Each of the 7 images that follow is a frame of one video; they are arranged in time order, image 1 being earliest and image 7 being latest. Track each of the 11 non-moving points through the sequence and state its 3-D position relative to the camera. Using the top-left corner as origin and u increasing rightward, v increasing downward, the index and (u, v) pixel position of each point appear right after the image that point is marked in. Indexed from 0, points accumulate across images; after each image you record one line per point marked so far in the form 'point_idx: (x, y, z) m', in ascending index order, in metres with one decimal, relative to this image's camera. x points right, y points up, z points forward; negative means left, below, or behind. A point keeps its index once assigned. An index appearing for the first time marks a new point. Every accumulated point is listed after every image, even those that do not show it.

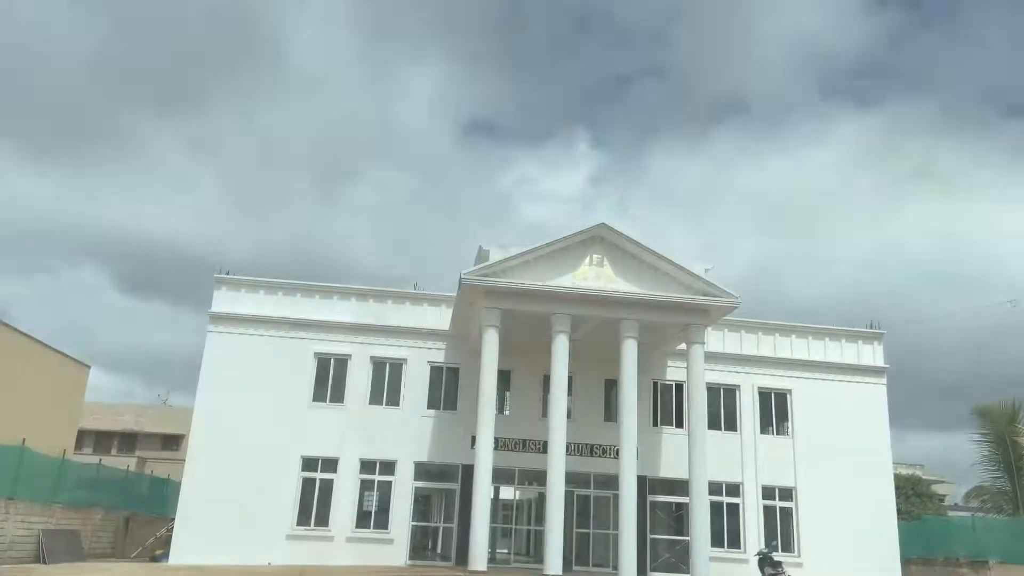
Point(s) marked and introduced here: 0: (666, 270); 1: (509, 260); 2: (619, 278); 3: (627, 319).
0: (+3.9, +0.5, +19.7) m
1: (-0.1, +0.7, +19.2) m
2: (+2.7, +0.3, +19.7) m
3: (+2.9, -0.8, +19.6) m
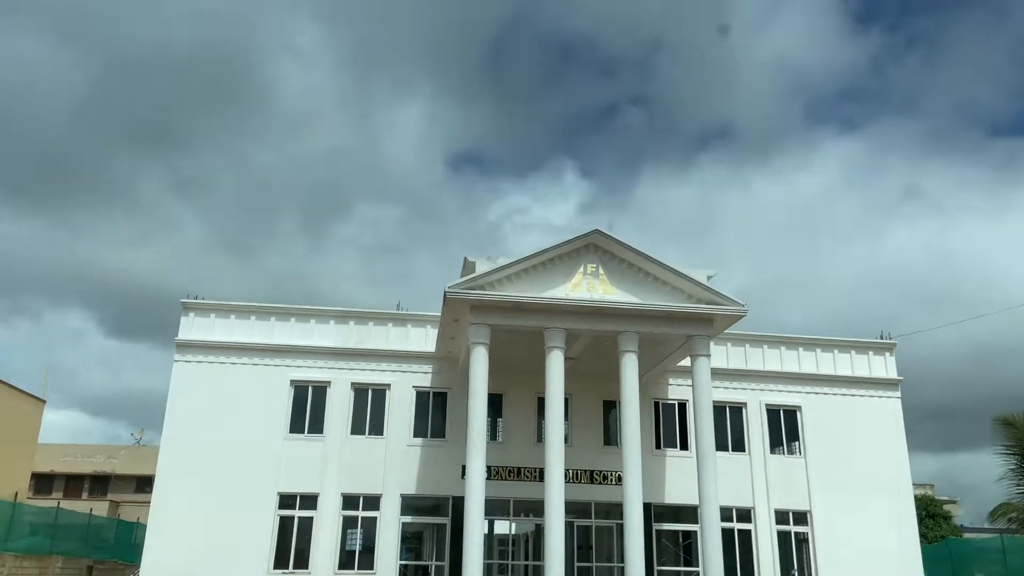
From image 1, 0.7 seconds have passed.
0: (+3.7, +0.2, +18.4) m
1: (-0.4, +0.4, +17.8) m
2: (+2.5, 0.0, +18.4) m
3: (+2.7, -1.0, +18.2) m
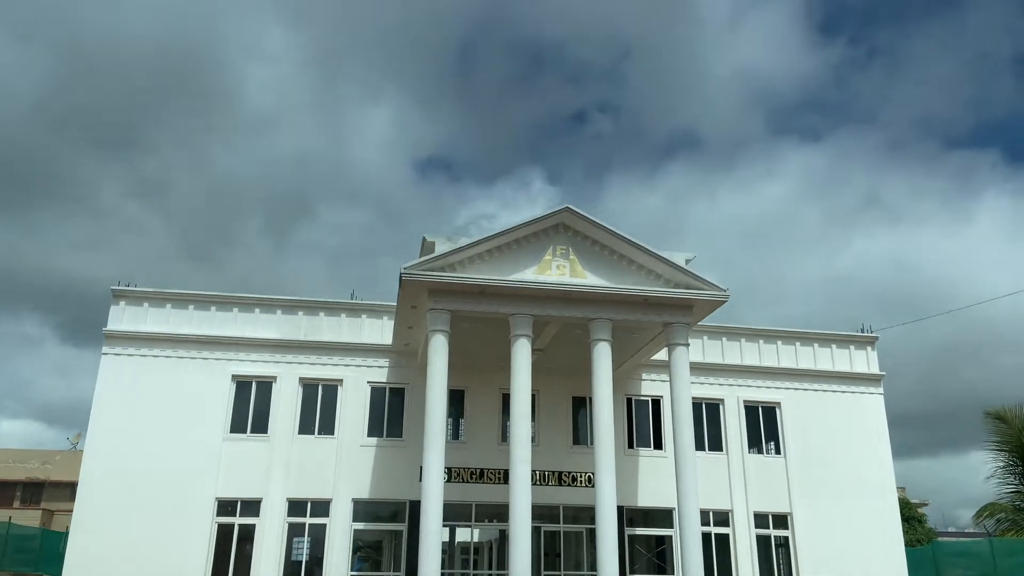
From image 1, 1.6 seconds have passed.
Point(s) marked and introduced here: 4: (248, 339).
0: (+2.8, +0.6, +17.0) m
1: (-1.2, +0.8, +16.3) m
2: (+1.6, +0.4, +16.9) m
3: (+1.9, -0.7, +16.8) m
4: (-6.8, -1.3, +19.8) m
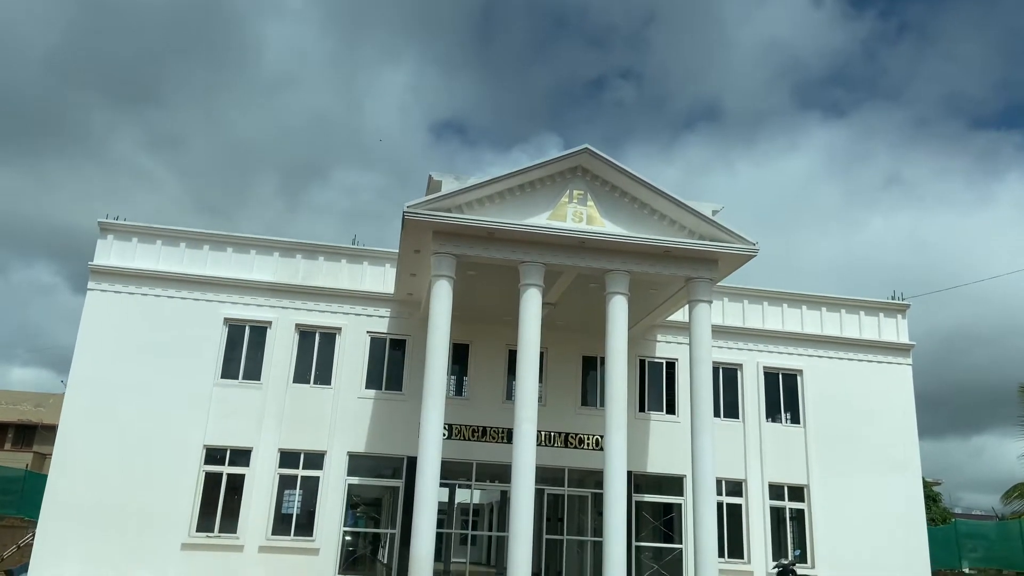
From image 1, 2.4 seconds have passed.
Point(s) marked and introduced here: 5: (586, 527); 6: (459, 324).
0: (+3.1, +1.6, +15.7) m
1: (-0.9, +1.9, +15.0) m
2: (+1.9, +1.4, +15.7) m
3: (+2.1, +0.4, +15.6) m
4: (-6.5, +0.2, +18.7) m
5: (+1.8, -5.8, +18.9) m
6: (-1.4, -0.9, +19.9) m
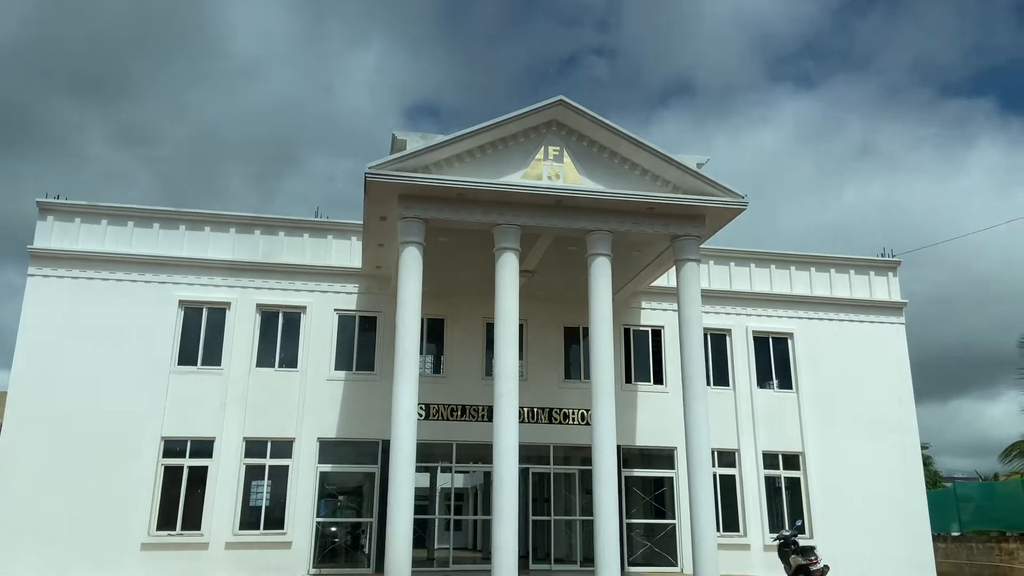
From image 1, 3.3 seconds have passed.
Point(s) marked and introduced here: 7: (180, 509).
0: (+2.5, +2.3, +14.7) m
1: (-1.4, +2.5, +13.9) m
2: (+1.3, +2.1, +14.6) m
3: (+1.6, +1.1, +14.5) m
4: (-7.1, +0.6, +17.4) m
5: (+1.4, -5.1, +18.0) m
6: (-1.9, -0.3, +18.7) m
7: (-7.0, -4.7, +16.3) m
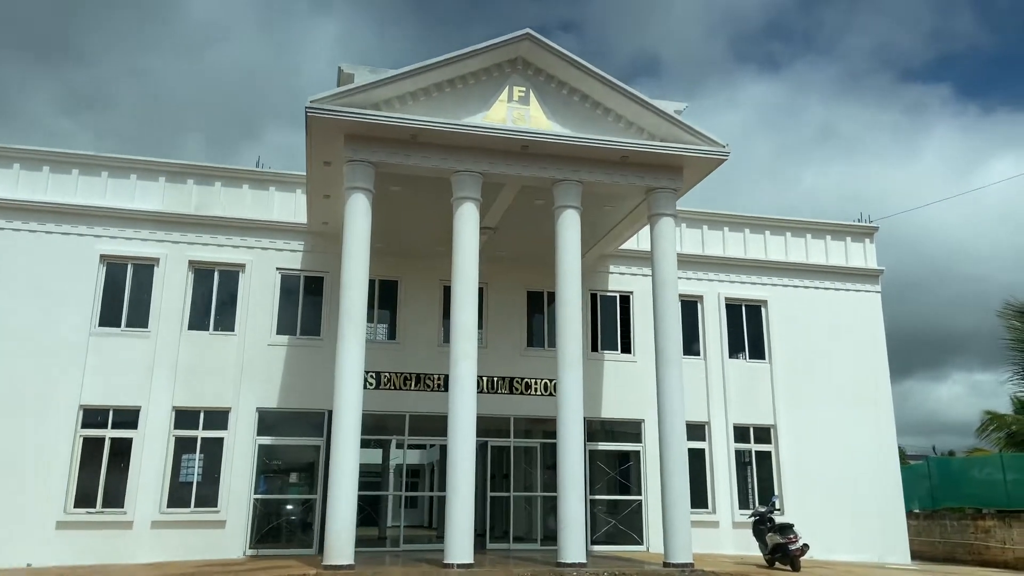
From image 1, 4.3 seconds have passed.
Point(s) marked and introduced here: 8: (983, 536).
0: (+1.9, +3.1, +13.4) m
1: (-2.1, +3.2, +12.4) m
2: (+0.7, +2.9, +13.2) m
3: (+0.9, +1.8, +13.2) m
4: (-7.9, +1.6, +15.7) m
5: (+0.5, -4.2, +16.8) m
6: (-2.8, +0.7, +17.3) m
7: (-7.8, -3.7, +14.8) m
8: (+10.8, -5.7, +17.8) m
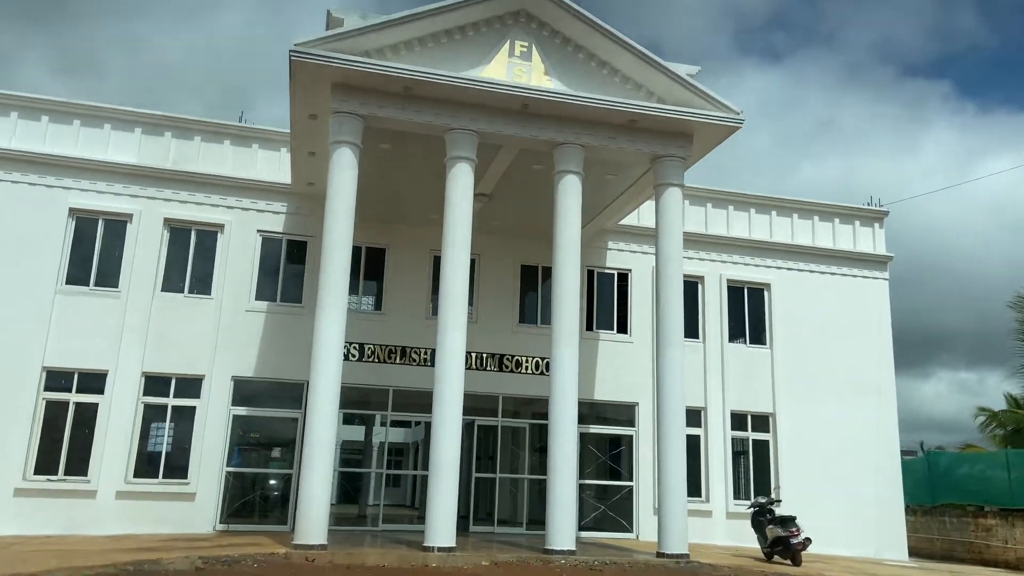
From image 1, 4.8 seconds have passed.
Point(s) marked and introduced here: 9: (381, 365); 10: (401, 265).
0: (+1.9, +3.5, +12.5) m
1: (-2.0, +3.8, +11.5) m
2: (+0.7, +3.4, +12.4) m
3: (+0.9, +2.3, +12.4) m
4: (-8.0, +2.4, +14.8) m
5: (+0.2, -3.7, +16.1) m
6: (-2.9, +1.3, +16.4) m
7: (-8.1, -2.9, +13.9) m
8: (+10.5, -5.5, +17.2) m
9: (-2.7, -1.6, +15.8) m
10: (-2.3, +0.4, +16.3) m
